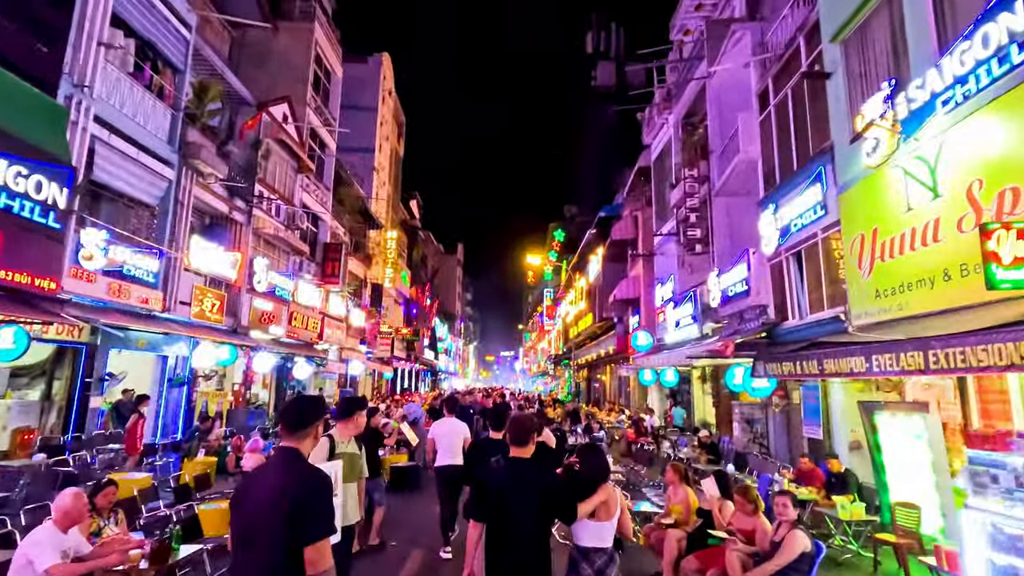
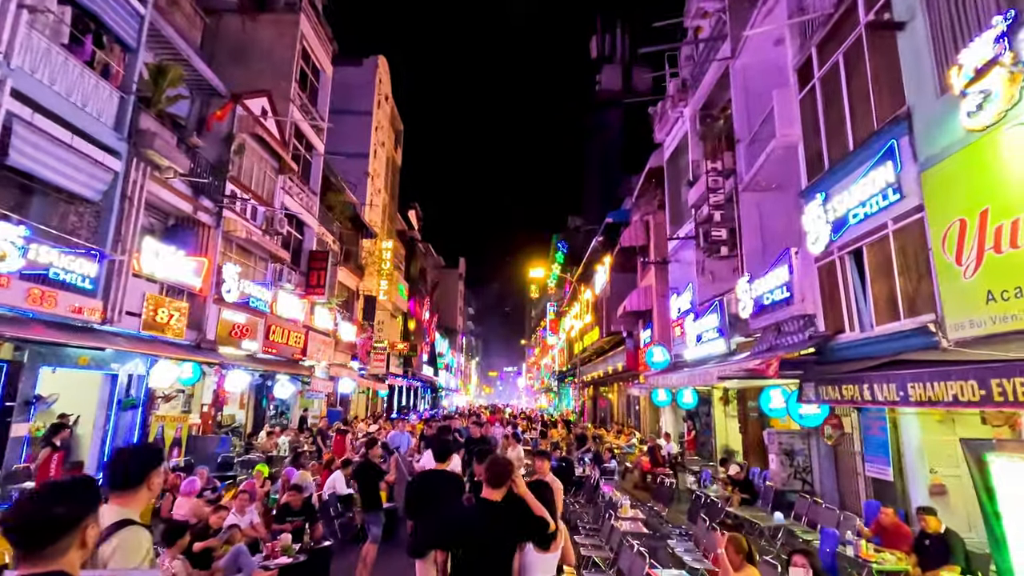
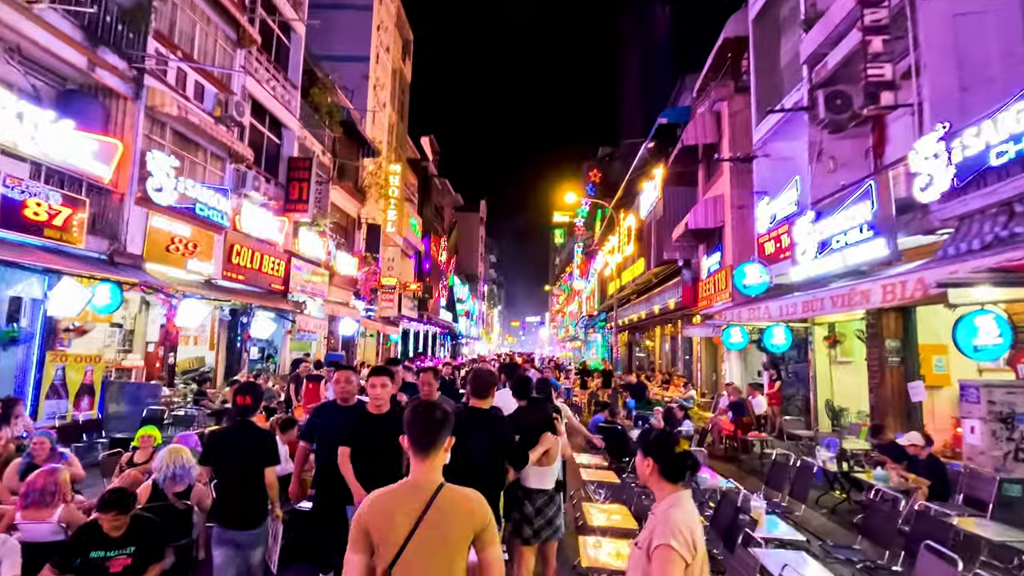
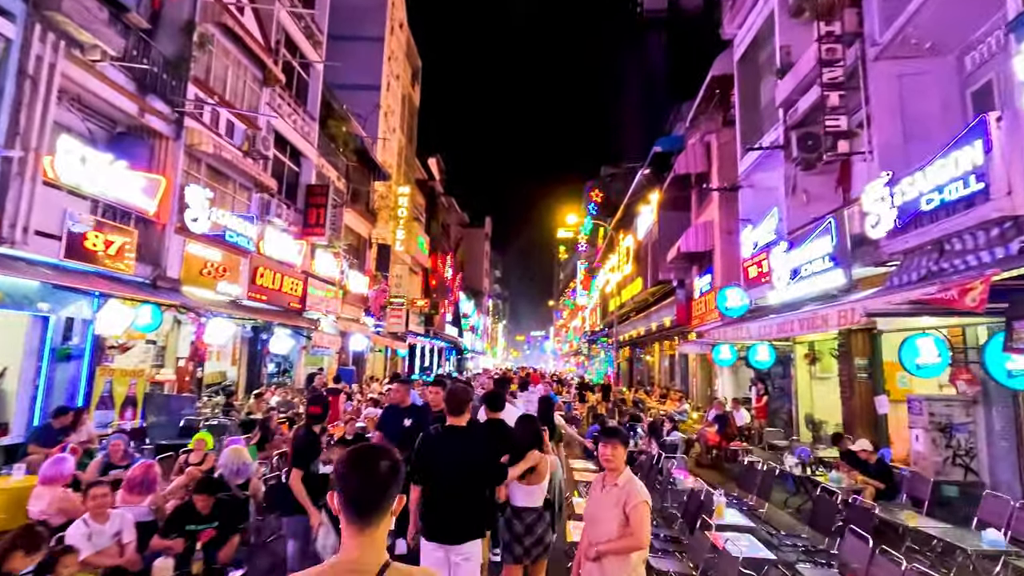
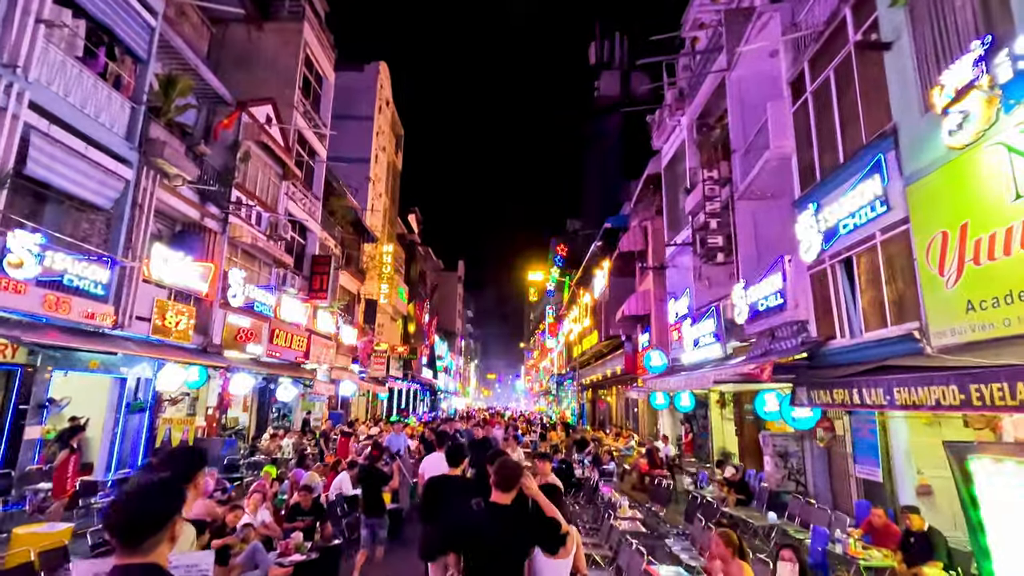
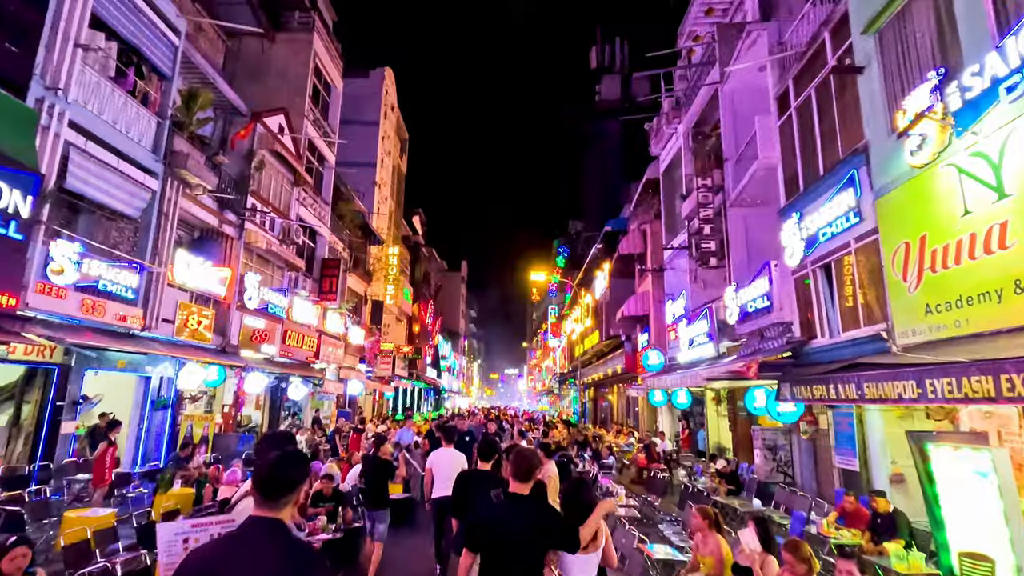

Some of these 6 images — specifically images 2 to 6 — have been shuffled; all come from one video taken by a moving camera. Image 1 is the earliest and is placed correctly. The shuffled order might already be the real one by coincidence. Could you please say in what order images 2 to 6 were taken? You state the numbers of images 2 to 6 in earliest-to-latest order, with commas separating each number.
6, 5, 2, 4, 3
